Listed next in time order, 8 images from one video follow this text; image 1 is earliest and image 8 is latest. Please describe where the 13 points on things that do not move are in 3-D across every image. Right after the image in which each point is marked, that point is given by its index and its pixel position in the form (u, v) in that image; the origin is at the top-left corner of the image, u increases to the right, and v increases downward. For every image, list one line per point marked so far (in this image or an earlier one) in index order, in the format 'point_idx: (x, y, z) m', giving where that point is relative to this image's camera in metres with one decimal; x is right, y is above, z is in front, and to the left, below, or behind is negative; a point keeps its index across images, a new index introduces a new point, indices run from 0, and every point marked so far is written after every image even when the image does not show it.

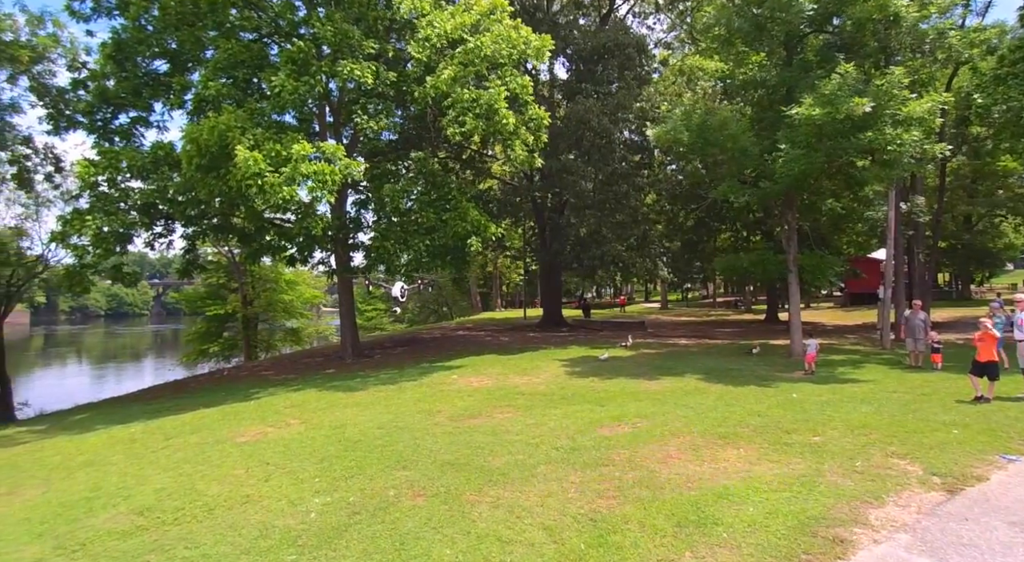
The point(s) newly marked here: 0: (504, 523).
0: (-0.1, -2.3, +5.5) m
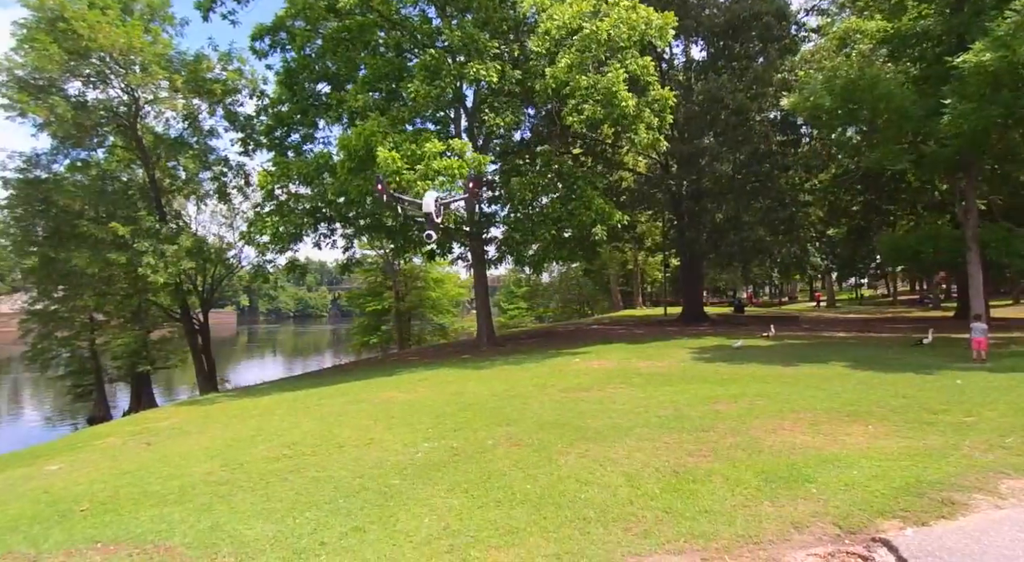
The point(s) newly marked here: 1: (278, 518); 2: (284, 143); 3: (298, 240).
0: (+0.7, -1.8, +5.7) m
1: (-2.1, -2.1, +5.2) m
2: (-6.3, +3.8, +16.0) m
3: (-5.8, +1.1, +15.7) m
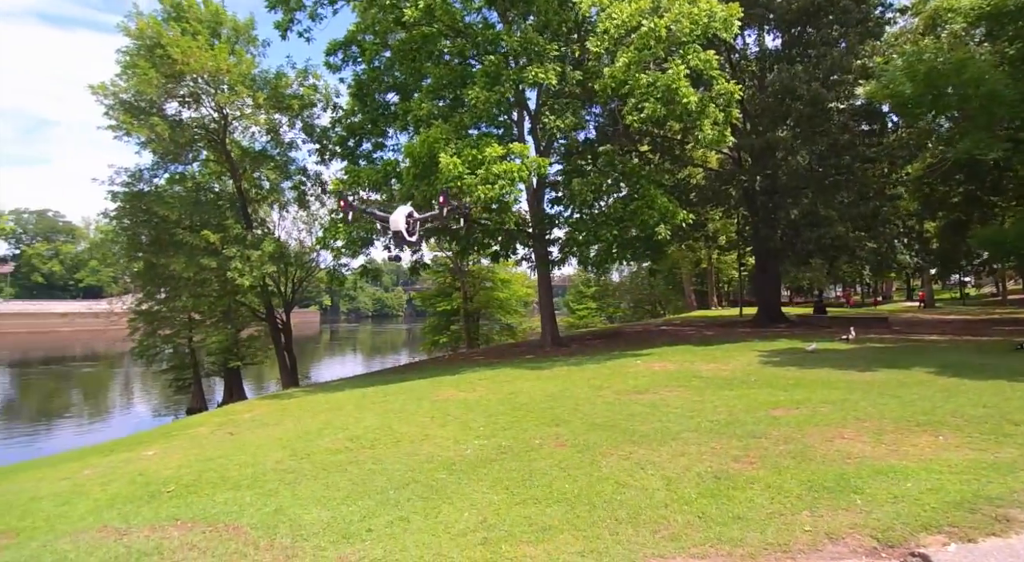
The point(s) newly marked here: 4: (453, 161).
0: (+1.1, -1.9, +5.7) m
1: (-1.7, -2.1, +5.6) m
2: (-4.5, +3.7, +16.8) m
3: (-4.0, +1.0, +16.5) m
4: (-1.3, +2.7, +13.0) m
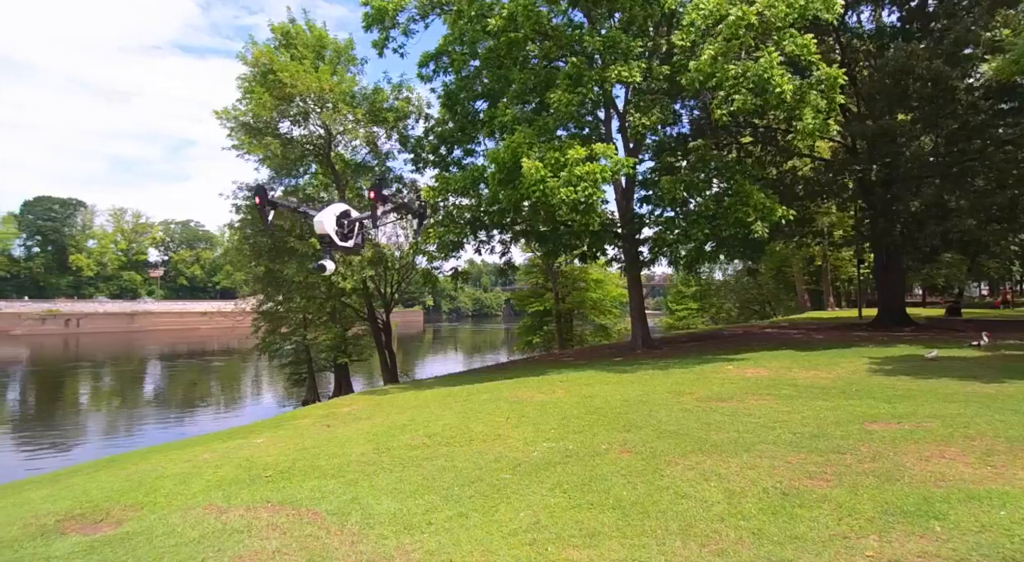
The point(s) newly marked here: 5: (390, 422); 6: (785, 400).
0: (+1.7, -1.9, +5.6) m
1: (-1.1, -2.2, +6.0) m
2: (-2.0, +3.6, +17.5) m
3: (-1.5, +1.0, +17.1) m
4: (+0.5, +2.6, +13.2) m
5: (-2.0, -2.3, +9.5) m
6: (+4.3, -1.8, +9.1) m
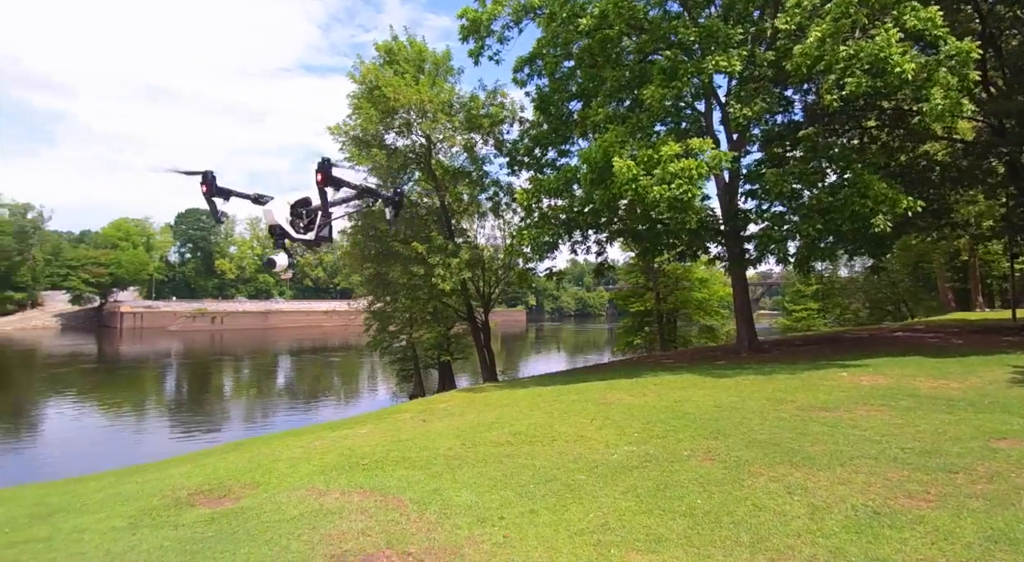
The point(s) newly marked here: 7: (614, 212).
0: (+2.4, -1.9, +5.3) m
1: (-0.3, -2.2, +6.2) m
2: (+0.9, +3.6, +17.7) m
3: (+1.3, +1.0, +17.2) m
4: (+2.6, +2.6, +13.0) m
5: (-0.5, -2.3, +9.9) m
6: (+5.5, -1.8, +8.3) m
7: (+2.7, +1.8, +15.5) m
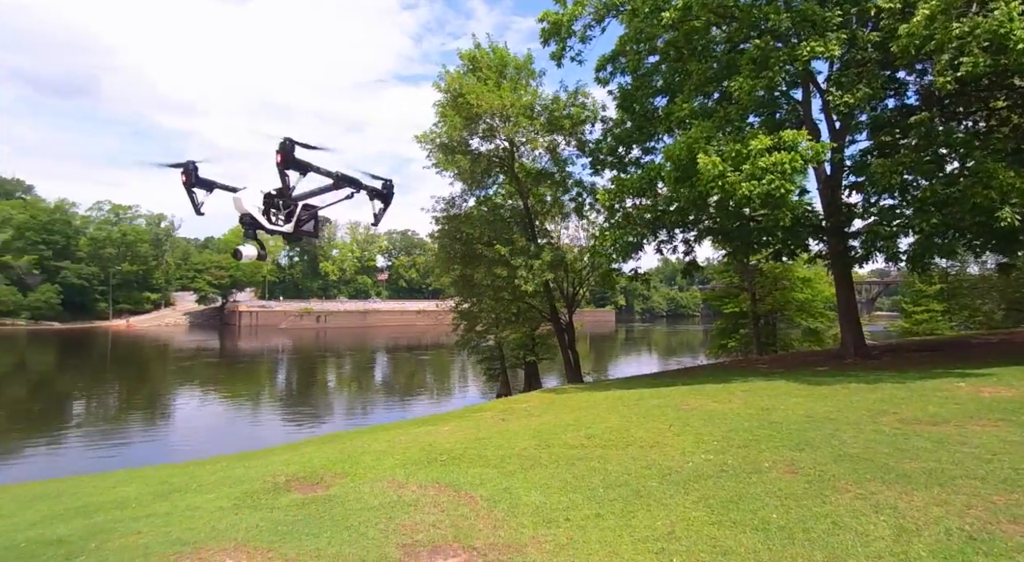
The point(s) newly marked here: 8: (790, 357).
0: (+2.9, -1.9, +5.0) m
1: (+0.4, -2.3, +6.3) m
2: (+3.4, +3.6, +17.4) m
3: (+3.7, +0.9, +16.9) m
4: (+4.3, +2.6, +12.5) m
5: (+0.8, -2.4, +9.9) m
6: (+6.5, -1.8, +7.5) m
7: (+4.8, +1.8, +15.0) m
8: (+9.2, -2.5, +19.3) m
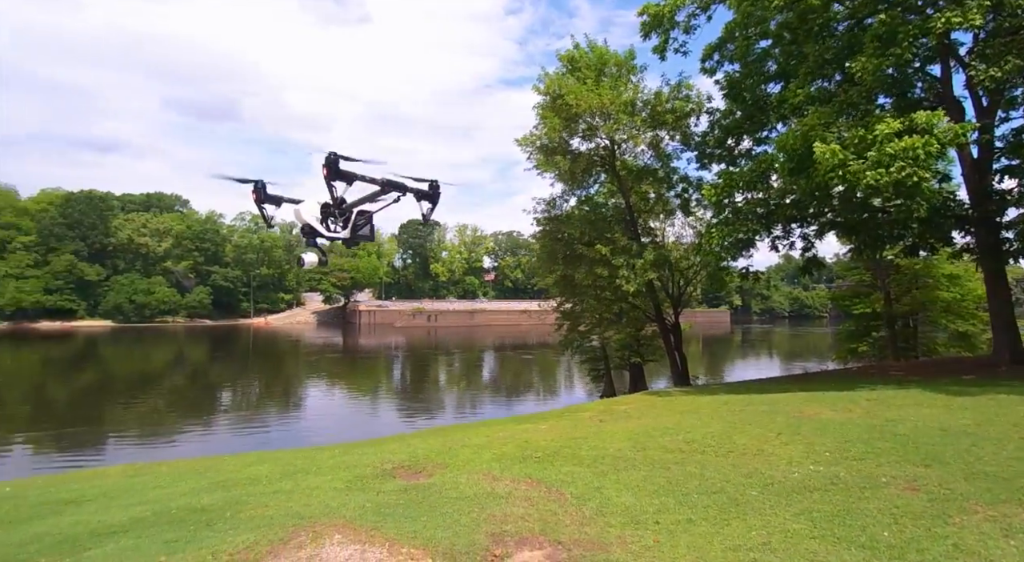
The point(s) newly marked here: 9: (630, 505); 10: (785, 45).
0: (+3.6, -1.9, +4.4) m
1: (+1.4, -2.3, +6.2) m
2: (+6.3, +3.6, +16.6) m
3: (+6.6, +1.0, +16.0) m
4: (+6.3, +2.6, +11.6) m
5: (+2.4, -2.3, +9.7) m
6: (+7.6, -1.8, +6.2) m
7: (+7.3, +1.9, +13.9) m
8: (+12.4, -2.4, +17.4) m
9: (+1.2, -2.2, +5.9) m
10: (+6.9, +5.9, +14.8) m
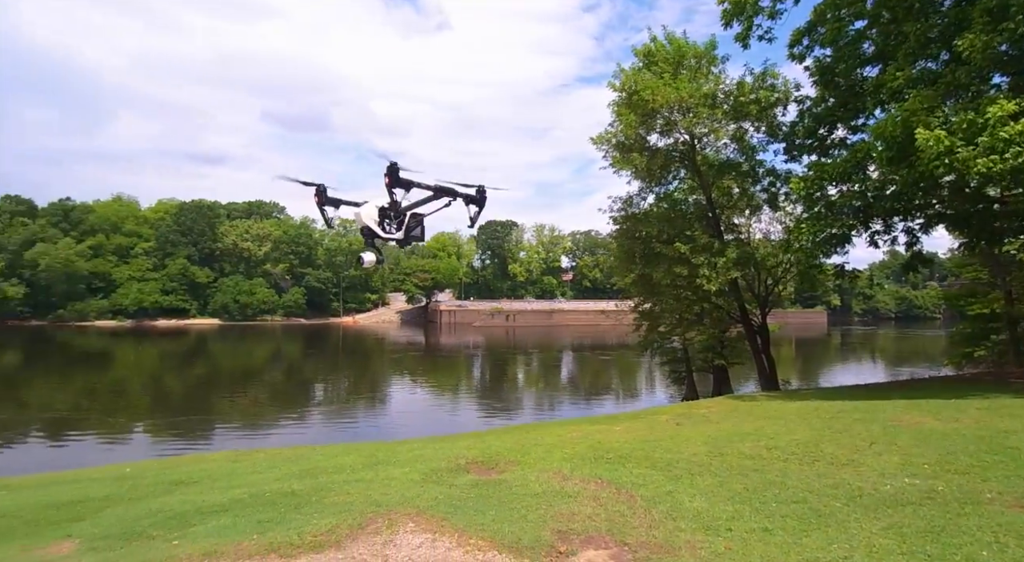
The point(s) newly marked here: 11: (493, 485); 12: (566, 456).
0: (+4.0, -1.9, +4.0) m
1: (+2.1, -2.2, +6.0) m
2: (+8.4, +3.7, +15.6) m
3: (+8.5, +1.0, +15.0) m
4: (+7.7, +2.7, +10.7) m
5: (+3.6, -2.3, +9.3) m
6: (+8.2, -1.7, +5.1) m
7: (+9.0, +1.9, +12.9) m
8: (+14.6, -2.3, +15.5) m
9: (+1.9, -2.2, +5.7) m
10: (+8.7, +6.0, +13.8) m
11: (-0.2, -2.5, +7.2) m
12: (+0.8, -2.5, +8.4) m
